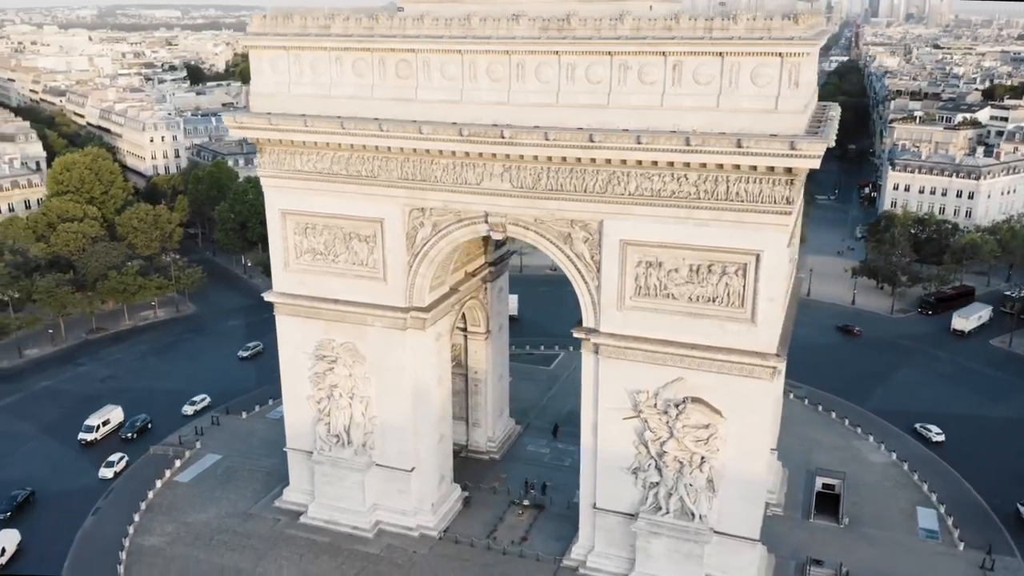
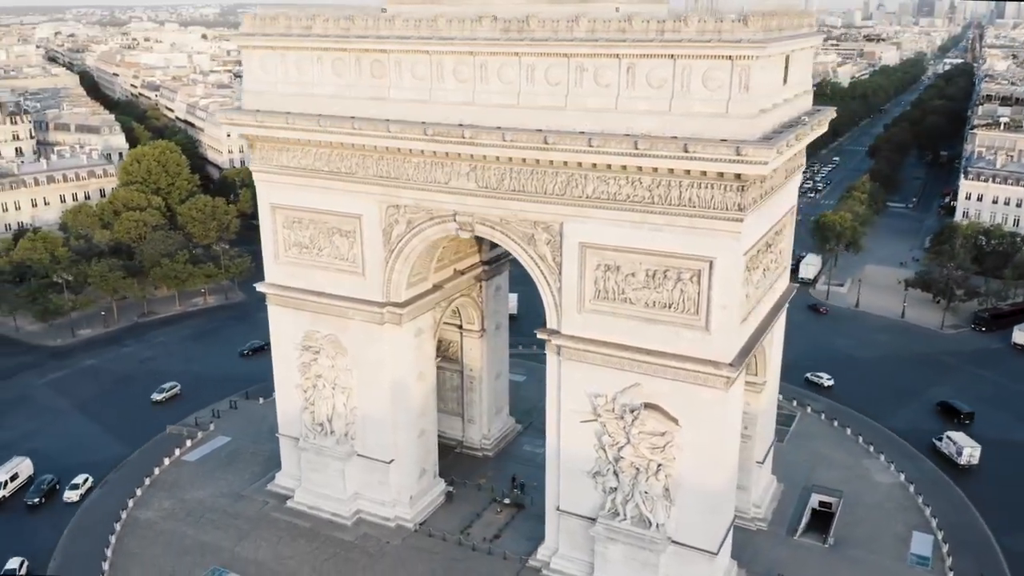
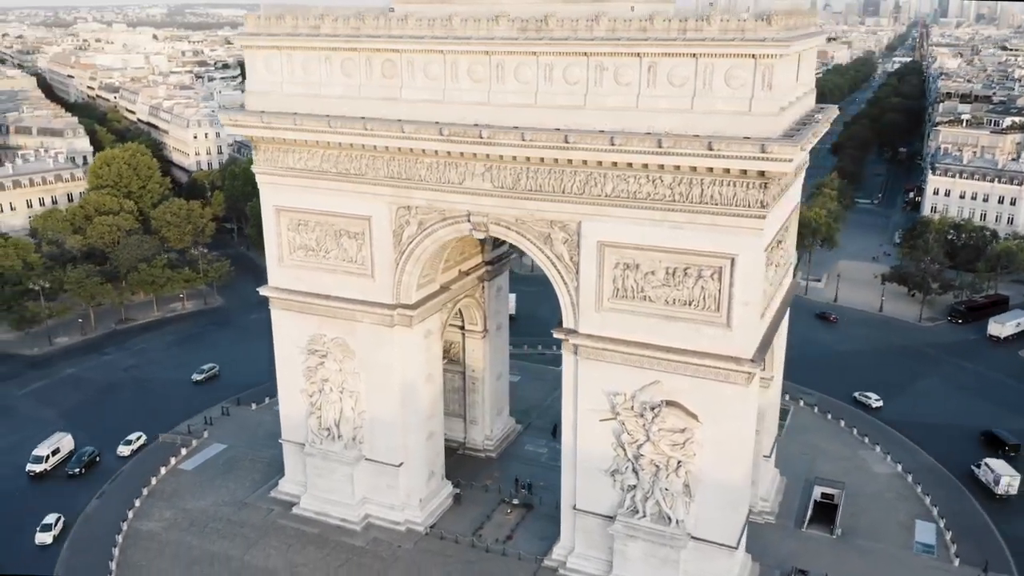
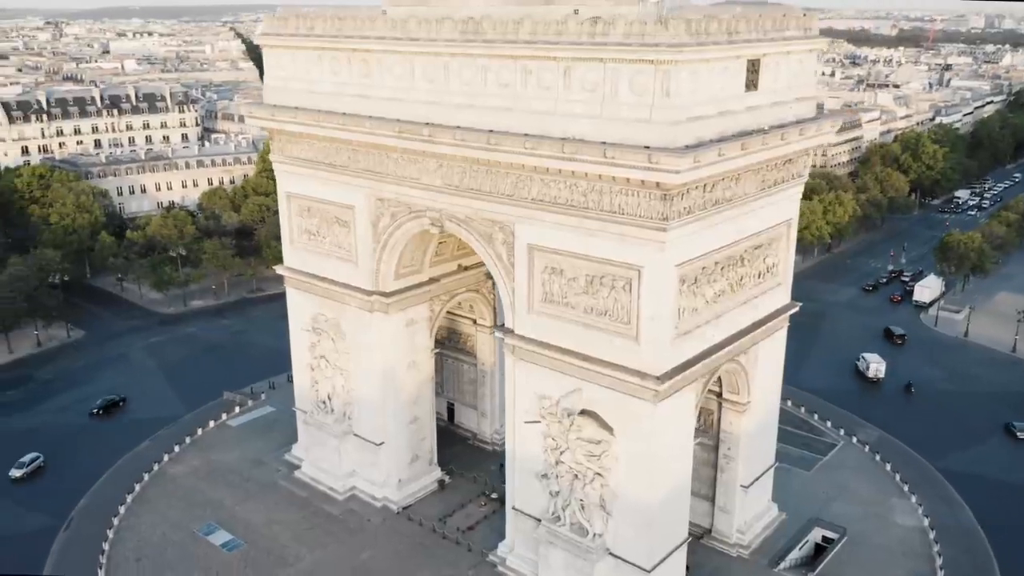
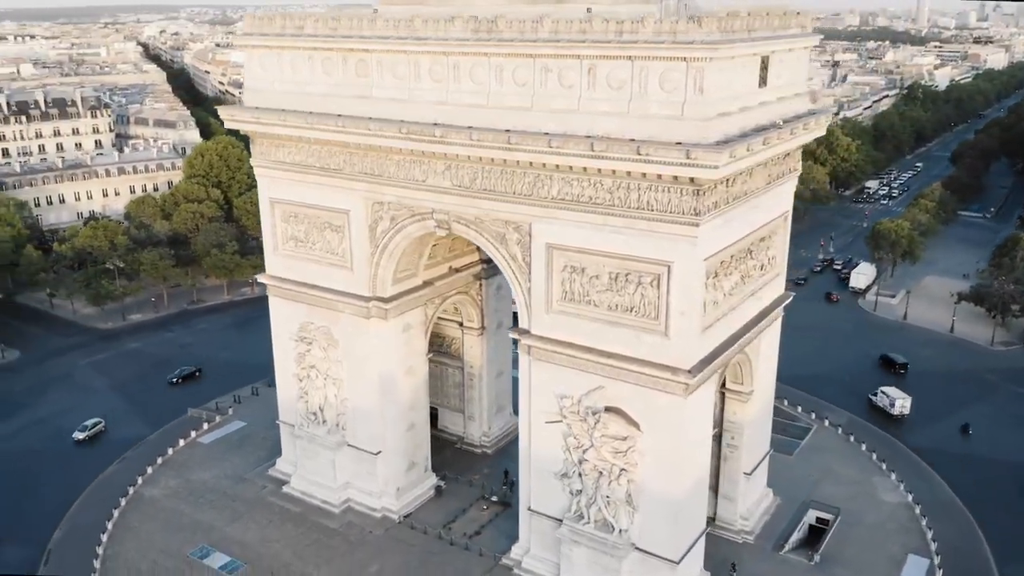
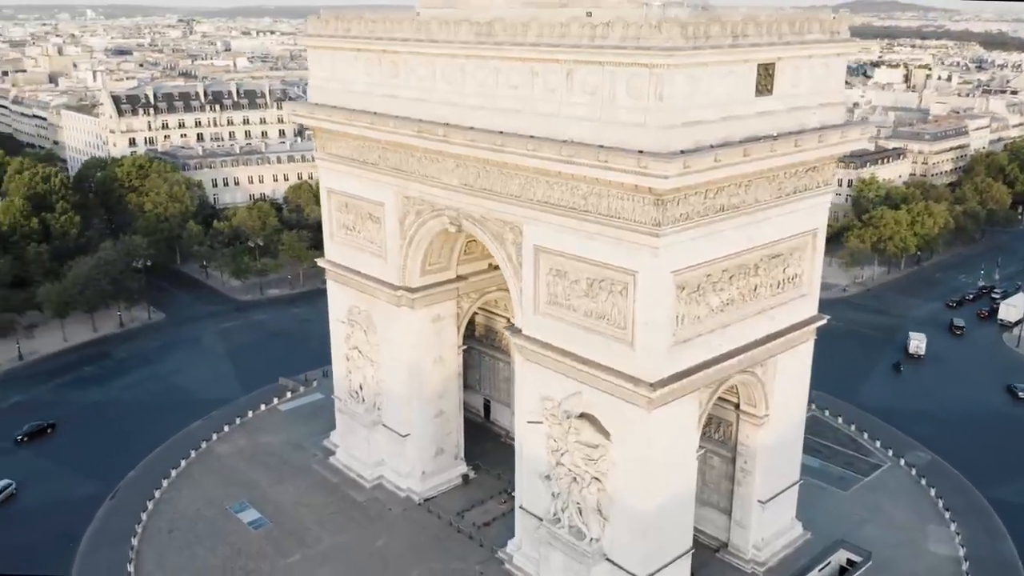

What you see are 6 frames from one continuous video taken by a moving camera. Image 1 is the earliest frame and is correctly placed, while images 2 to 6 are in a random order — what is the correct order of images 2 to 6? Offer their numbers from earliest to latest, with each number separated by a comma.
3, 2, 5, 4, 6
